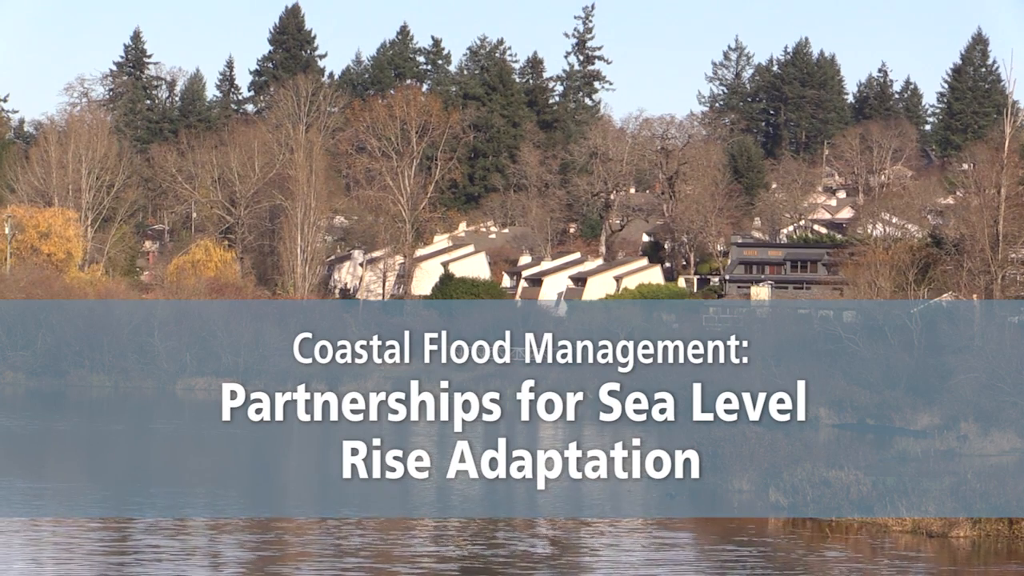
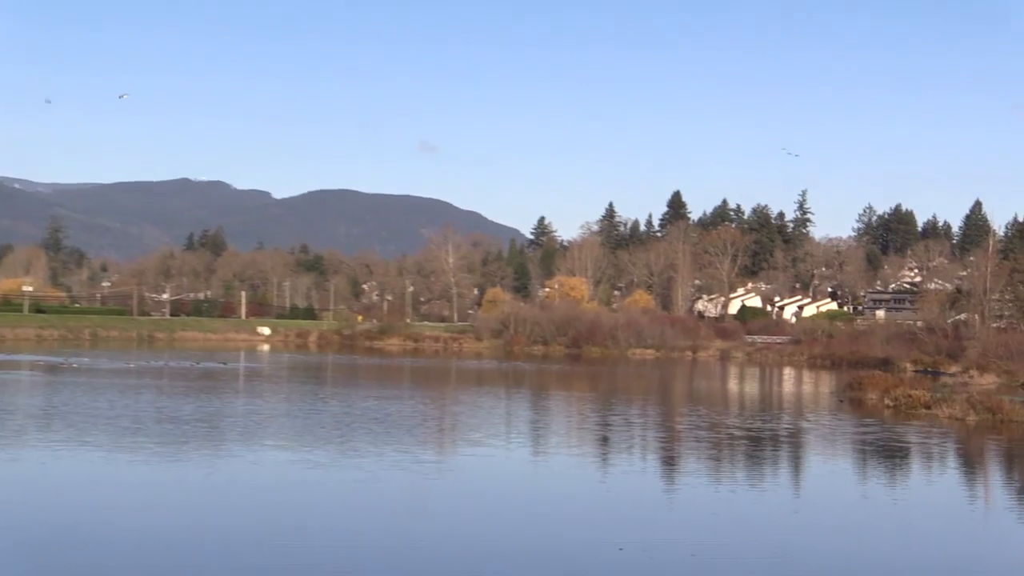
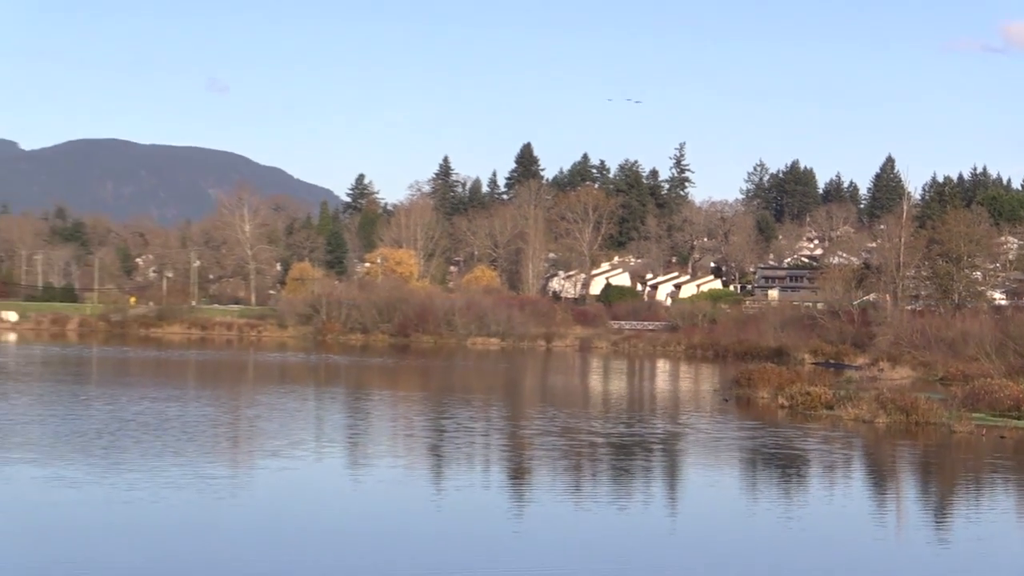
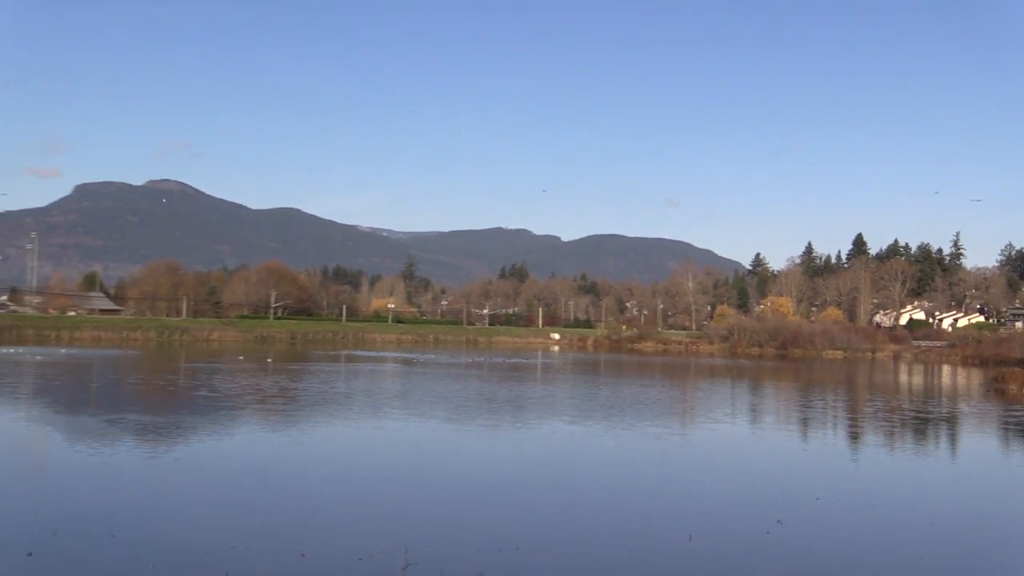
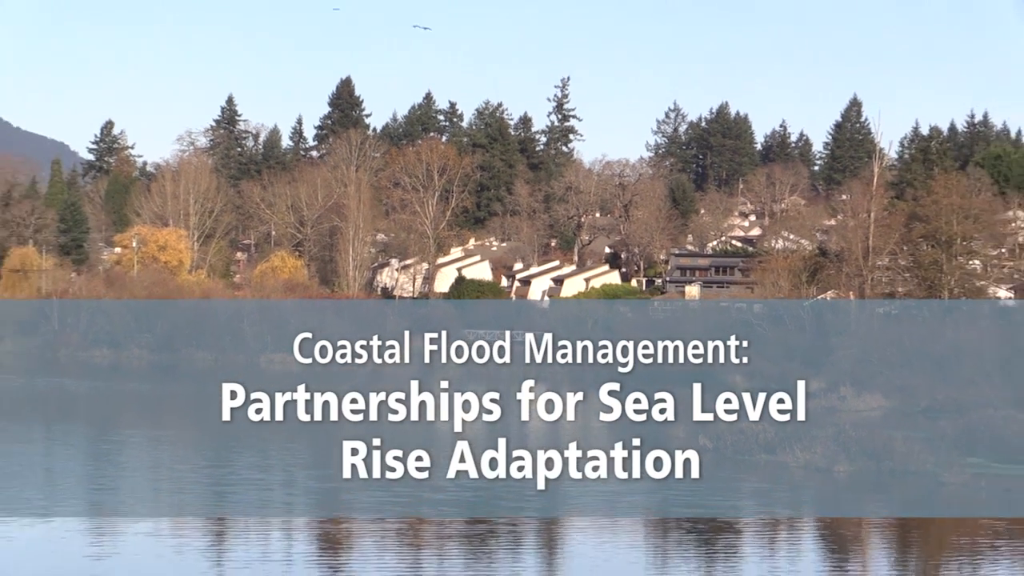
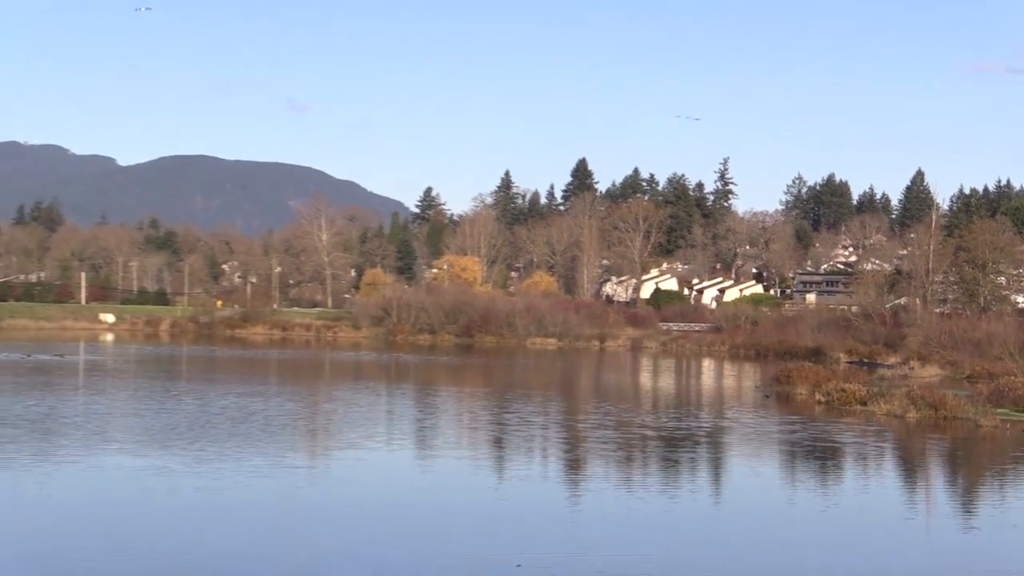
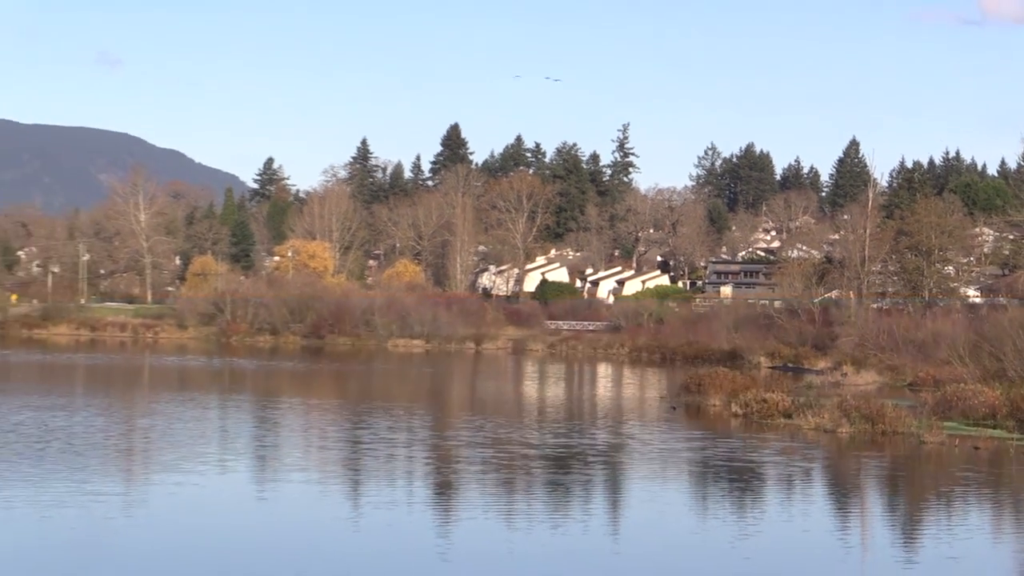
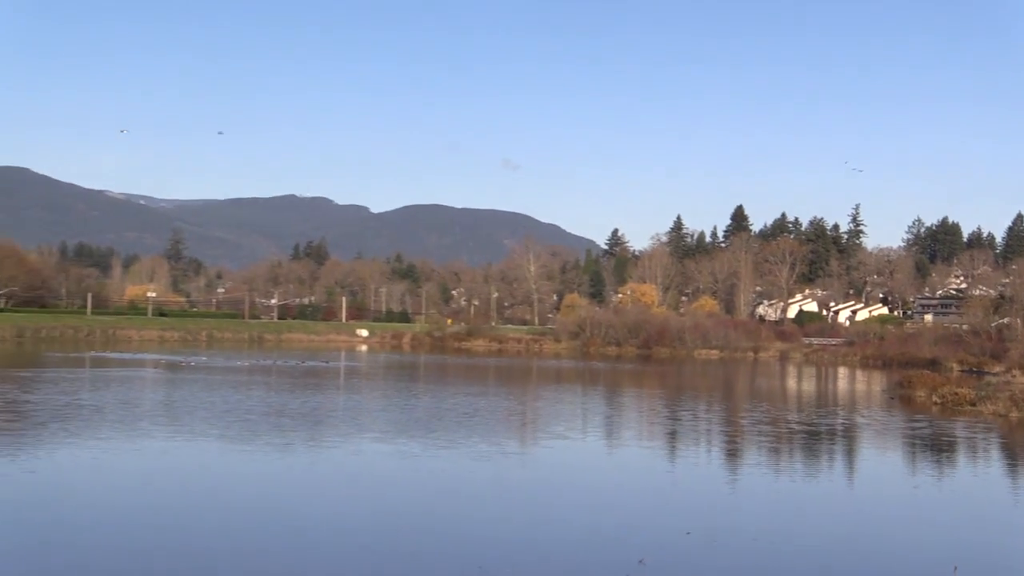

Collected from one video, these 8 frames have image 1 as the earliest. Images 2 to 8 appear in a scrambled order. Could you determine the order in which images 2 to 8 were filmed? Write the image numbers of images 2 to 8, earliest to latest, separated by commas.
5, 7, 3, 6, 2, 8, 4
